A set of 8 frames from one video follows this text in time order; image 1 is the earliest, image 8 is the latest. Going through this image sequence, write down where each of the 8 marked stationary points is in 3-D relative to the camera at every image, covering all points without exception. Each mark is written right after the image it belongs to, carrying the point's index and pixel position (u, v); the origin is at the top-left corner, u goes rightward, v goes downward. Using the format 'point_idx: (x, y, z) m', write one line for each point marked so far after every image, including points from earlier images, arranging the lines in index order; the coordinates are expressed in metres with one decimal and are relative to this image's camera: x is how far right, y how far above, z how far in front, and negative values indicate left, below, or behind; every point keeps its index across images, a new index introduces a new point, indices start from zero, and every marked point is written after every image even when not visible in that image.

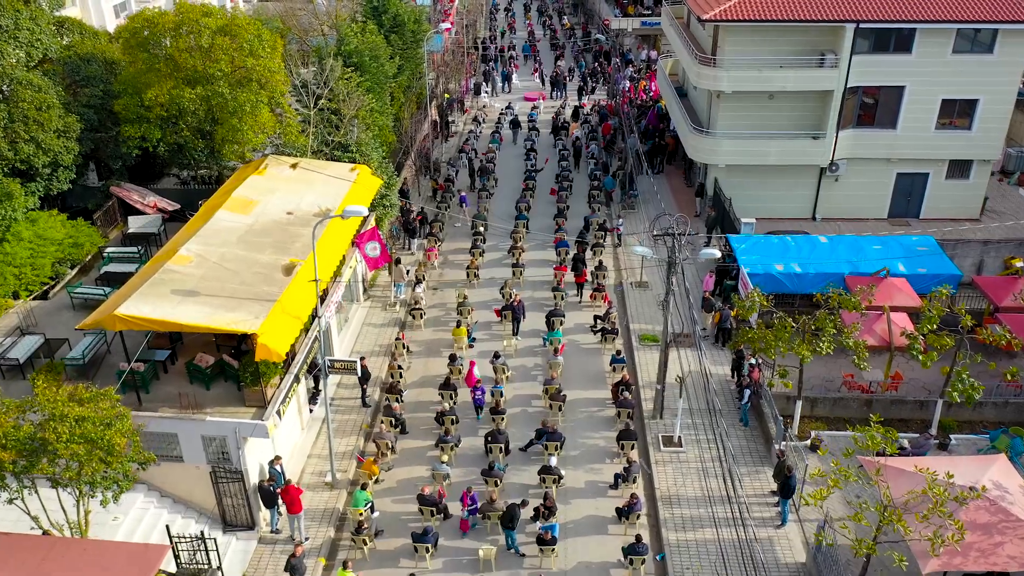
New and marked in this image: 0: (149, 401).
0: (-7.4, -2.3, +17.2) m
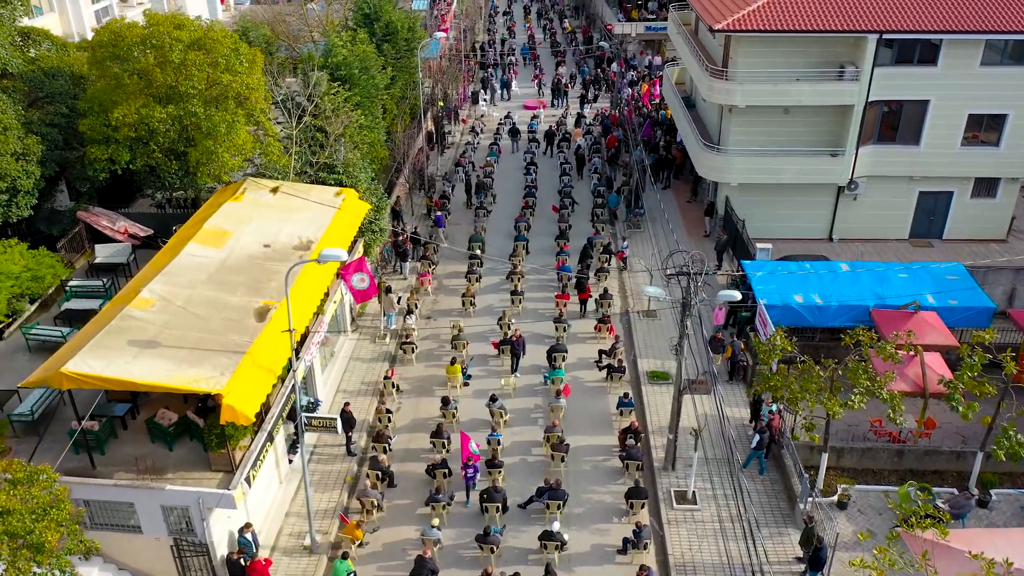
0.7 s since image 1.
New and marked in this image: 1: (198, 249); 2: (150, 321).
0: (-7.4, -3.2, +15.4) m
1: (-6.9, +0.9, +18.7) m
2: (-6.8, -0.6, +15.9) m
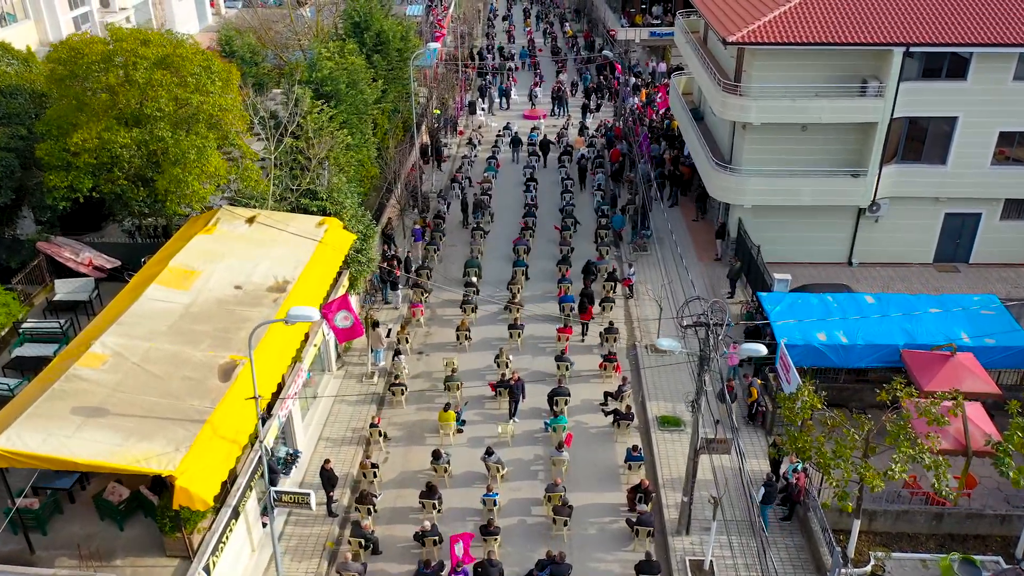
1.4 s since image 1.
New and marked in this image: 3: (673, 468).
0: (-7.5, -4.1, +13.5) m
1: (-7.0, -0.1, +16.8) m
2: (-6.9, -1.6, +14.1) m
3: (+3.7, -4.1, +19.2) m
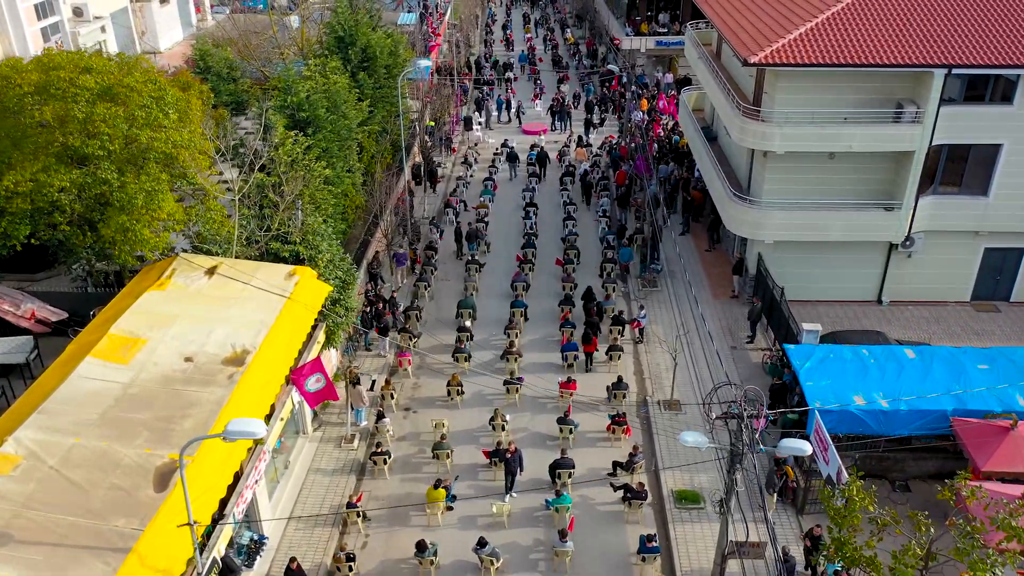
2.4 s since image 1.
0: (-7.5, -5.4, +11.1) m
1: (-7.1, -1.3, +14.4) m
2: (-6.9, -2.8, +11.6) m
3: (+3.6, -5.4, +16.8) m
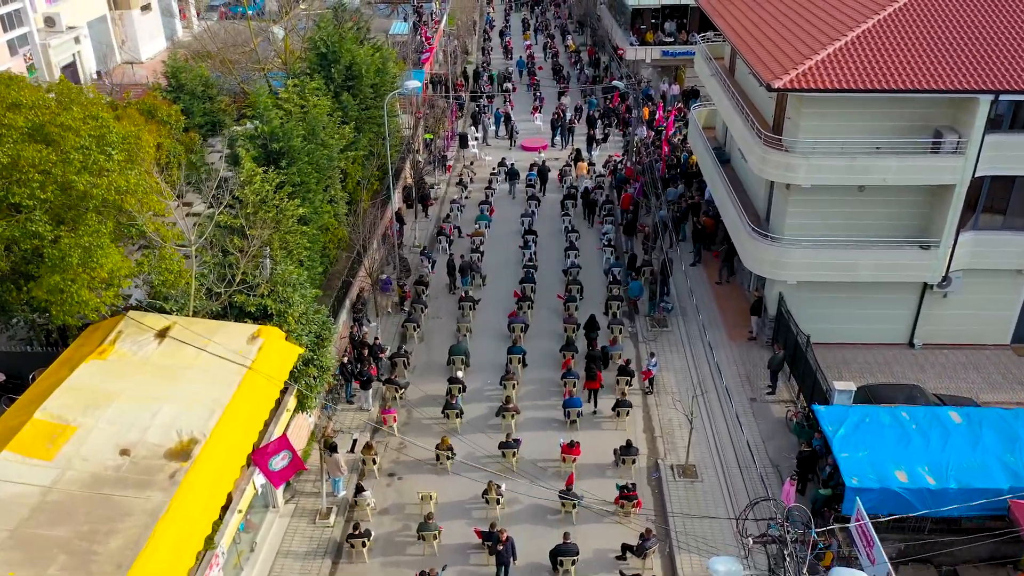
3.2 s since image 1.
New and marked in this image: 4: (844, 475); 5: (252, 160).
0: (-7.6, -6.6, +8.8) m
1: (-7.2, -2.5, +12.1) m
2: (-7.0, -4.0, +9.4) m
3: (+3.5, -6.5, +14.5) m
4: (+6.5, -3.7, +16.6) m
5: (-5.9, +2.9, +19.0) m
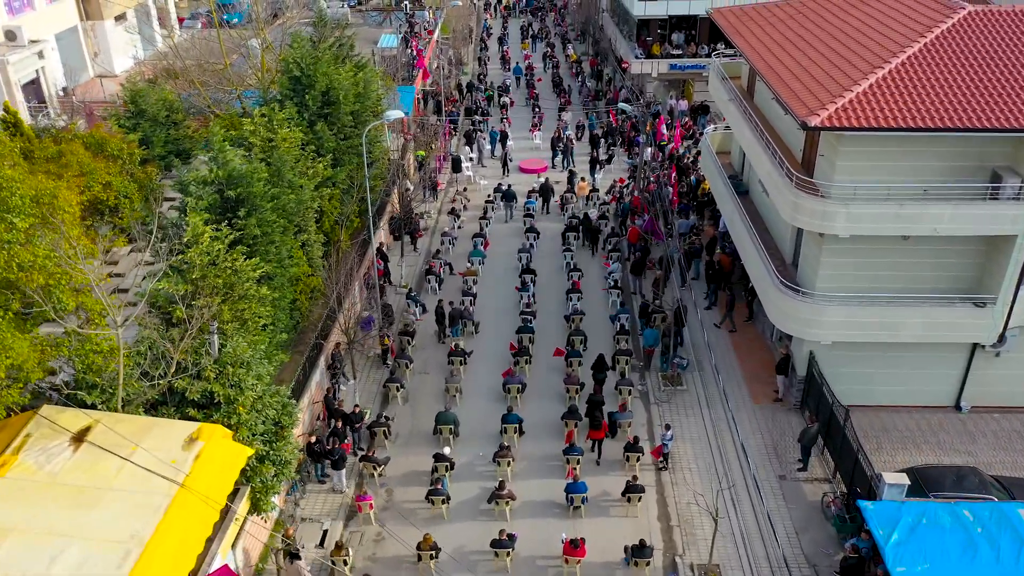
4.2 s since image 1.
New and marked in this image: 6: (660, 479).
0: (-7.7, -8.0, +6.1) m
1: (-7.3, -4.0, +9.4) m
2: (-7.2, -5.5, +6.7) m
3: (+3.4, -8.0, +11.8) m
4: (+6.4, -5.1, +13.9) m
5: (-6.0, +1.5, +16.3) m
6: (+3.3, -4.3, +19.1) m
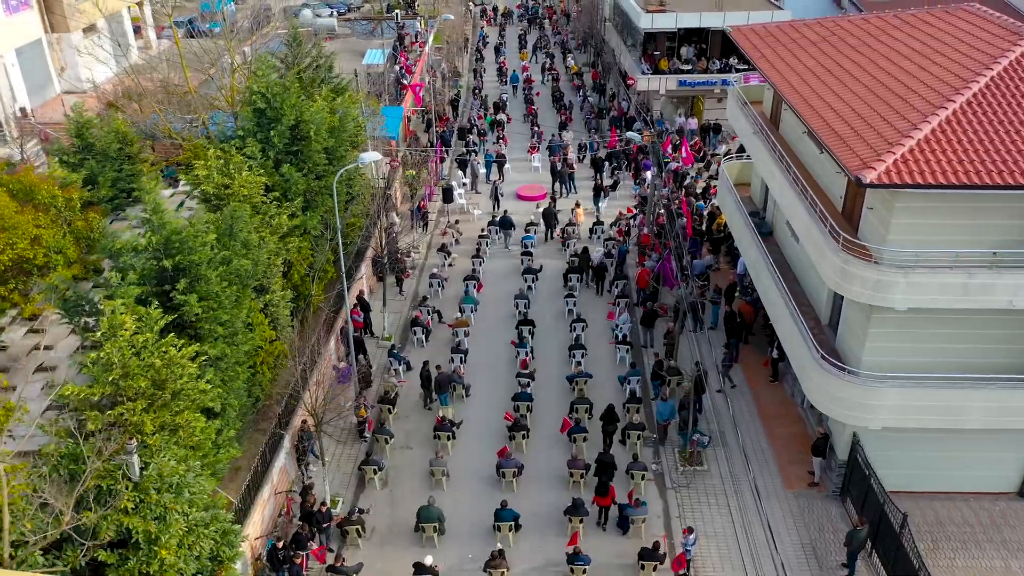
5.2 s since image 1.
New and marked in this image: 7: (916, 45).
0: (-7.8, -9.5, +3.2) m
1: (-7.4, -5.5, +6.5) m
2: (-7.2, -7.0, +3.8) m
3: (+3.3, -9.5, +8.9) m
4: (+6.3, -6.6, +11.0) m
5: (-6.1, 0.0, +13.4) m
6: (+3.2, -5.8, +16.2) m
7: (+9.1, +5.5, +19.1) m
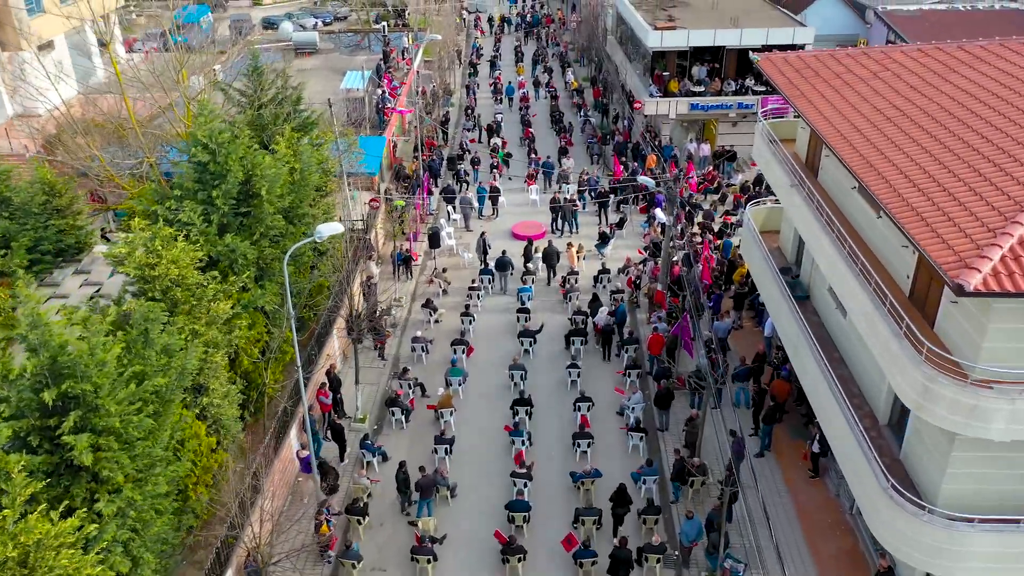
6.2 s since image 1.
0: (-7.9, -11.3, -0.2) m
1: (-7.5, -7.3, +3.1) m
2: (-7.3, -8.8, +0.3) m
3: (+3.2, -11.2, +5.5) m
4: (+6.2, -8.4, +7.6) m
5: (-6.2, -1.8, +10.0) m
6: (+3.1, -7.6, +12.8) m
7: (+9.0, +3.7, +15.7) m
